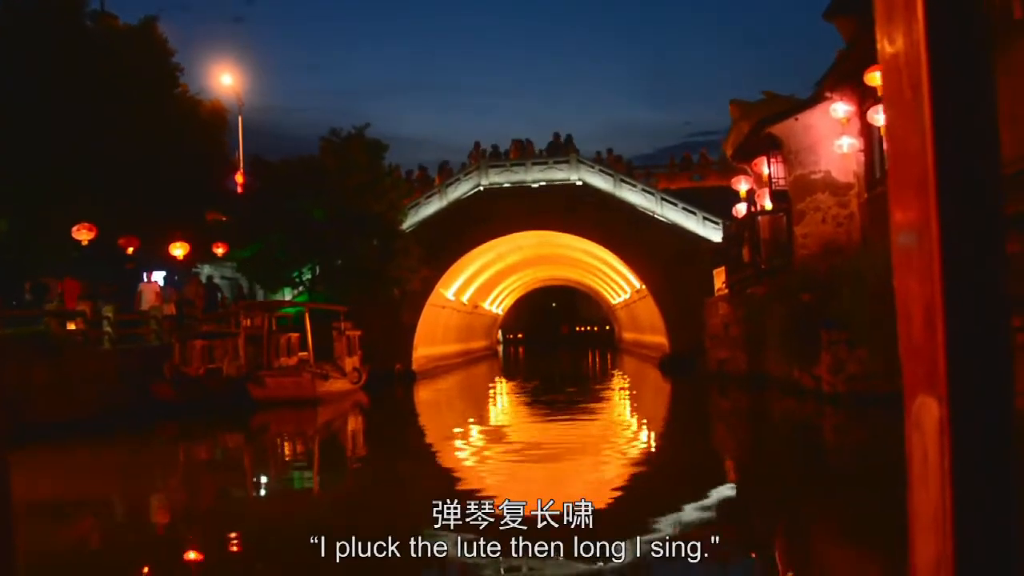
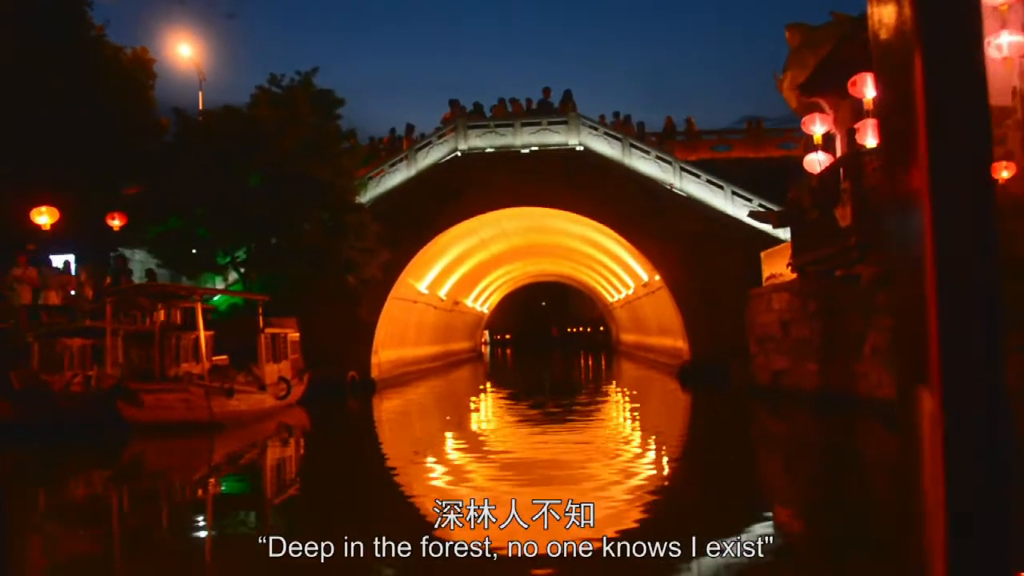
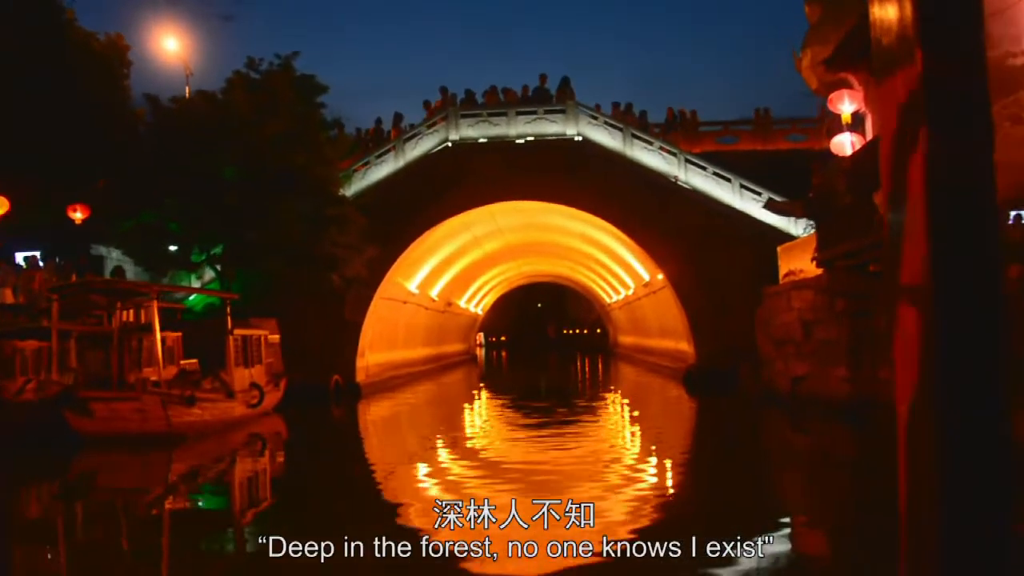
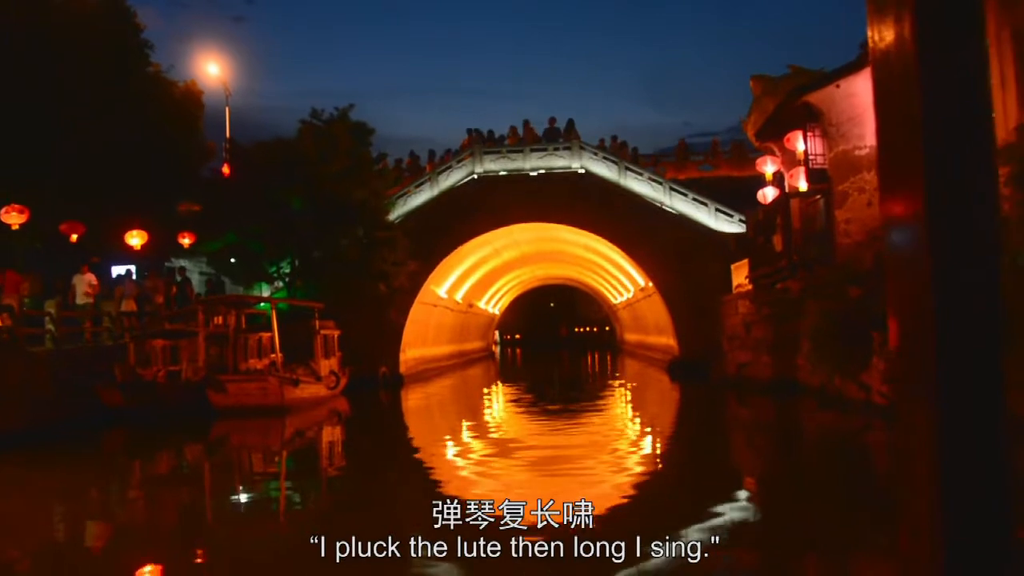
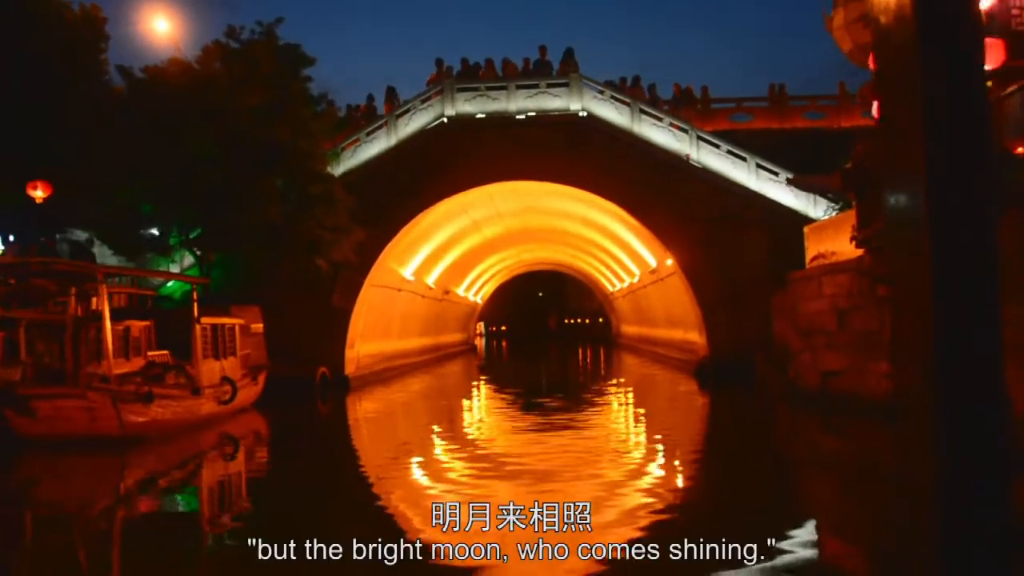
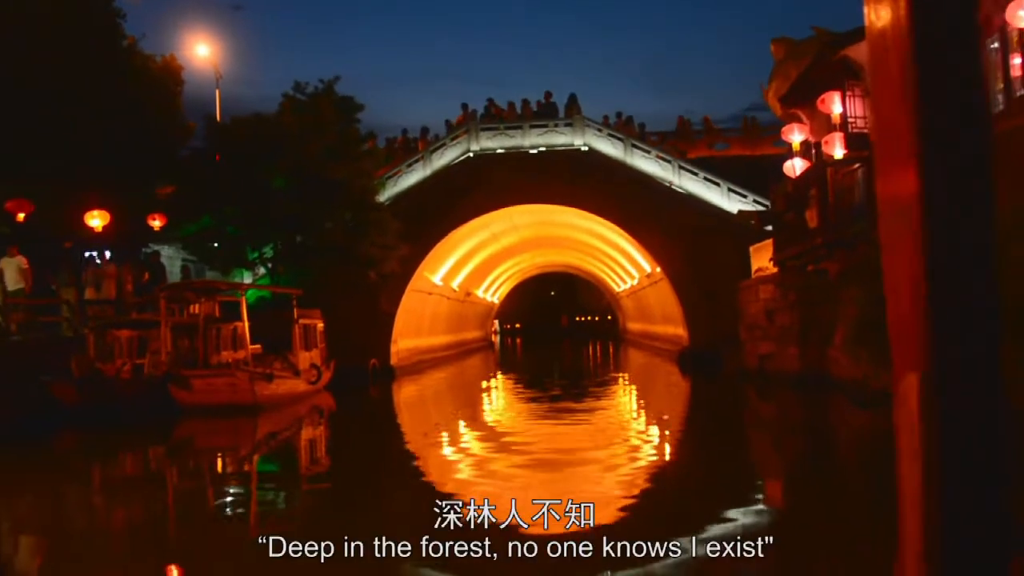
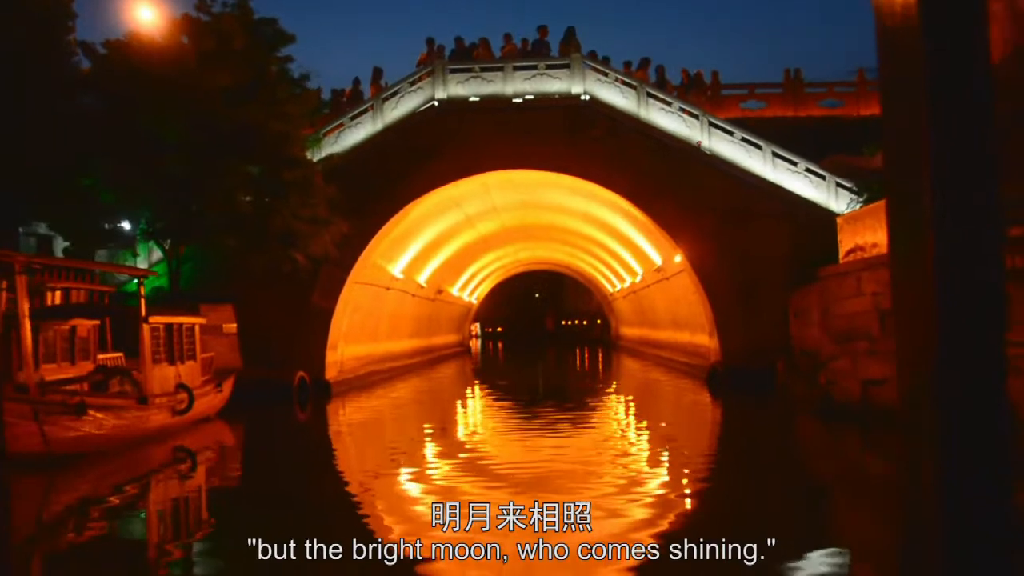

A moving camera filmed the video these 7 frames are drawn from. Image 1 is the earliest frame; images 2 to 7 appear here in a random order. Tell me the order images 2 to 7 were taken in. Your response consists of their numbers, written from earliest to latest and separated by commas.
4, 6, 2, 3, 5, 7
